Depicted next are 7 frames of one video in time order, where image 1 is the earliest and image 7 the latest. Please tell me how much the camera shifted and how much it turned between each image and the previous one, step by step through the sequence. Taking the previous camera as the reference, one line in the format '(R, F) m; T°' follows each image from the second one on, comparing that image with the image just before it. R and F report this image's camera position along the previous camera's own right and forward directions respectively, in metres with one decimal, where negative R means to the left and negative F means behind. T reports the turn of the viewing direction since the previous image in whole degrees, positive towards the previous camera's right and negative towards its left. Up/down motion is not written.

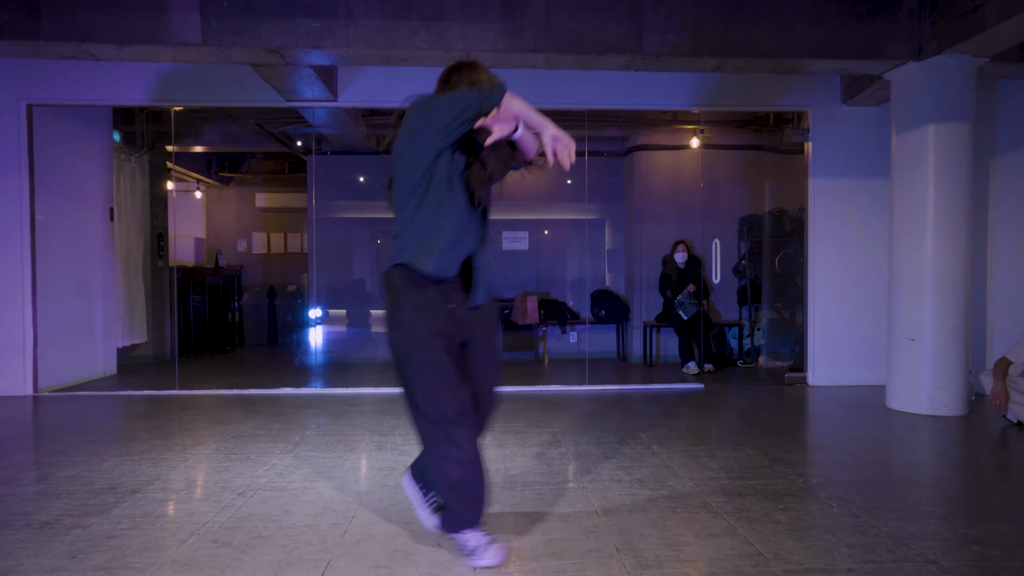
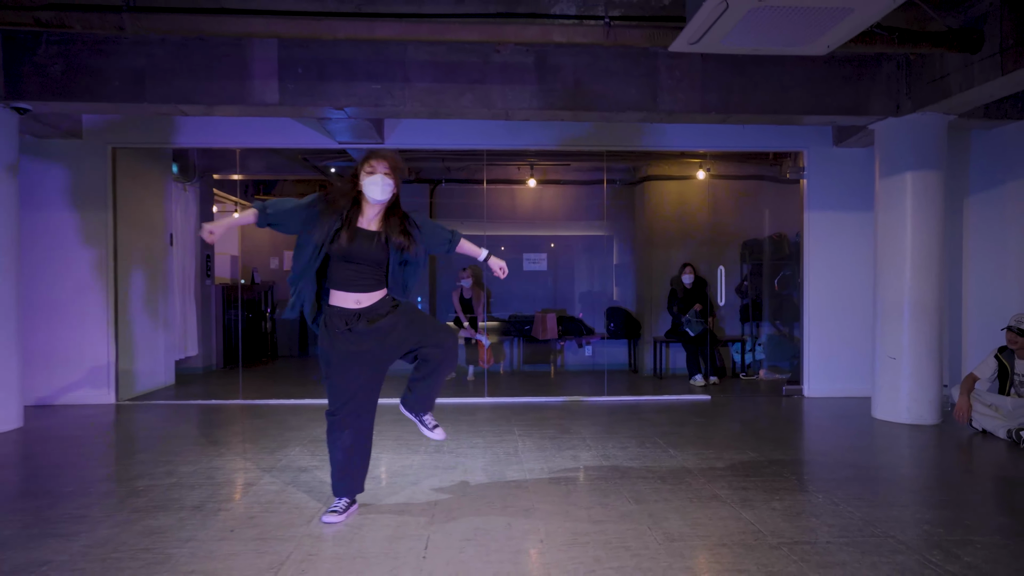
(-0.3, -0.7) m; 0°
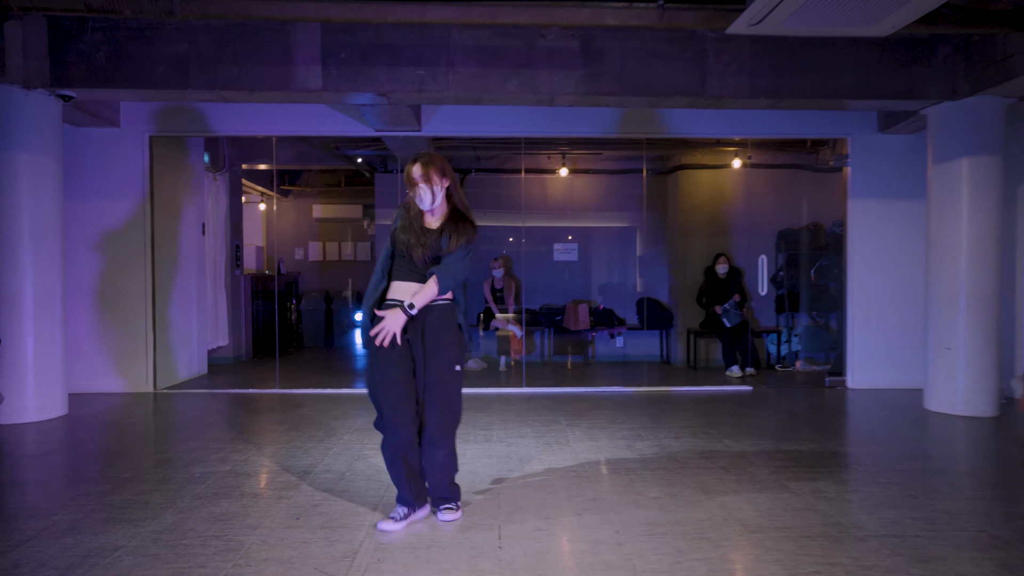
(-0.3, +0.1) m; -1°
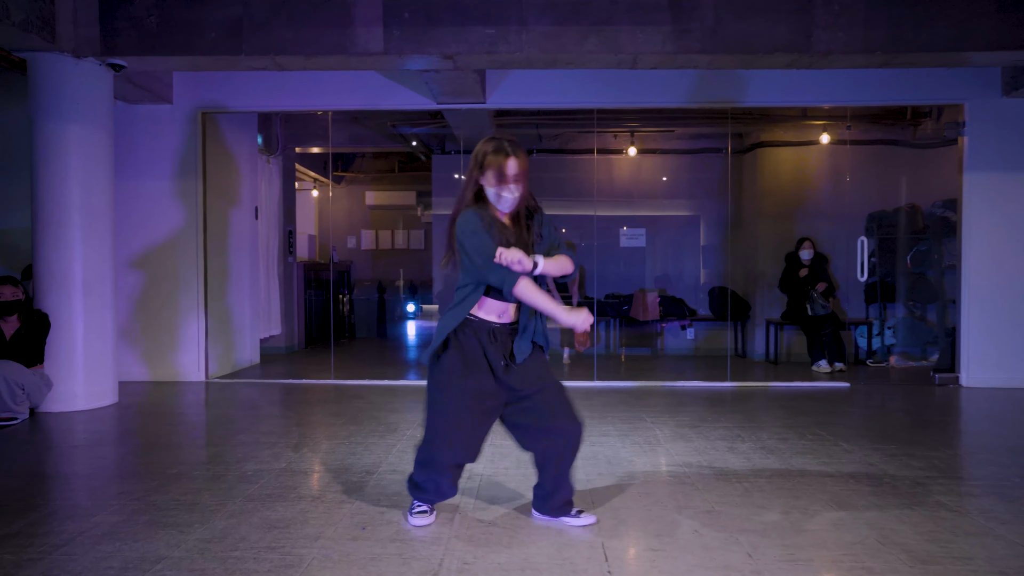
(-0.2, +0.5) m; -4°
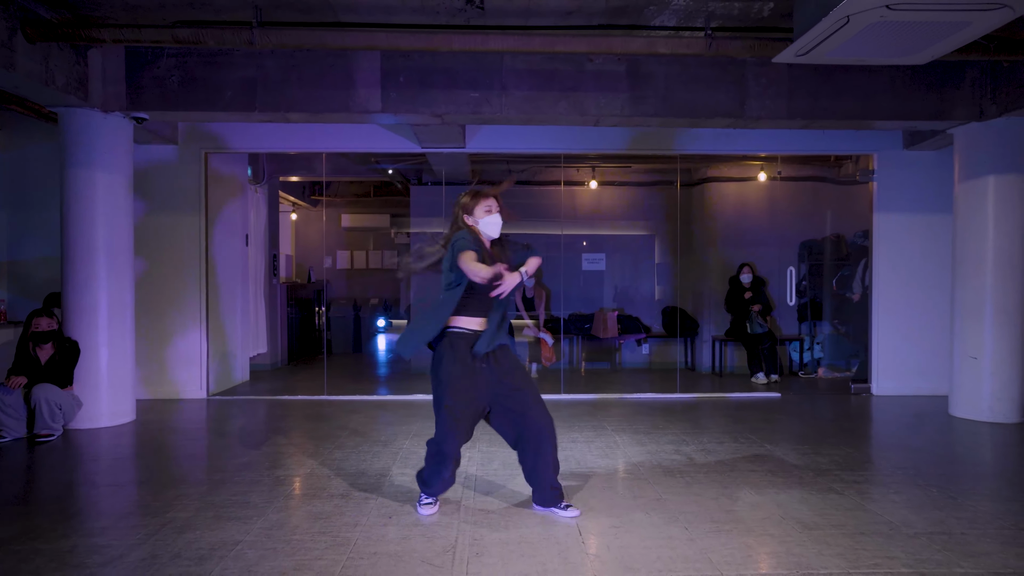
(-0.2, -0.8) m; +4°
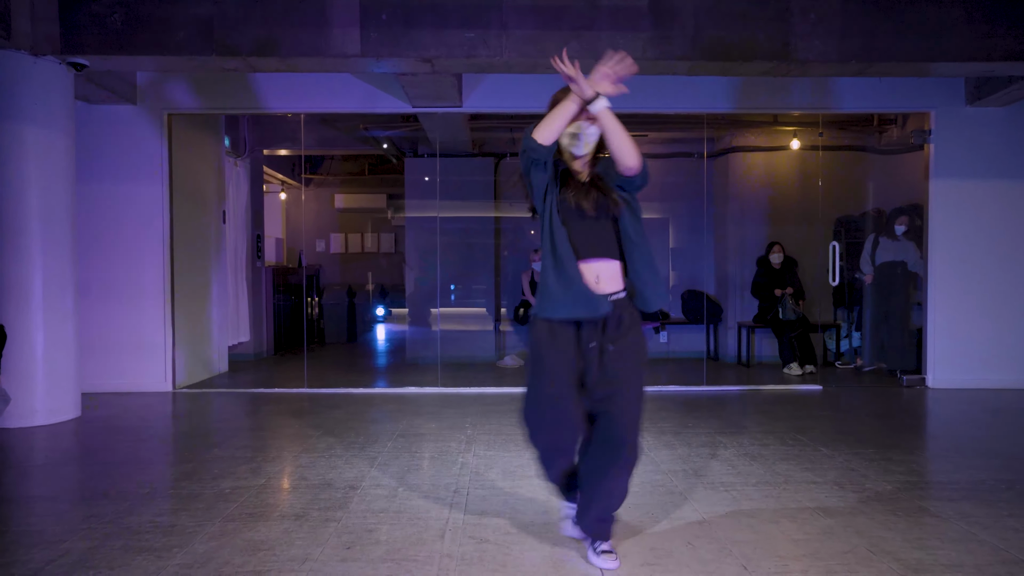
(0.0, +0.8) m; -1°
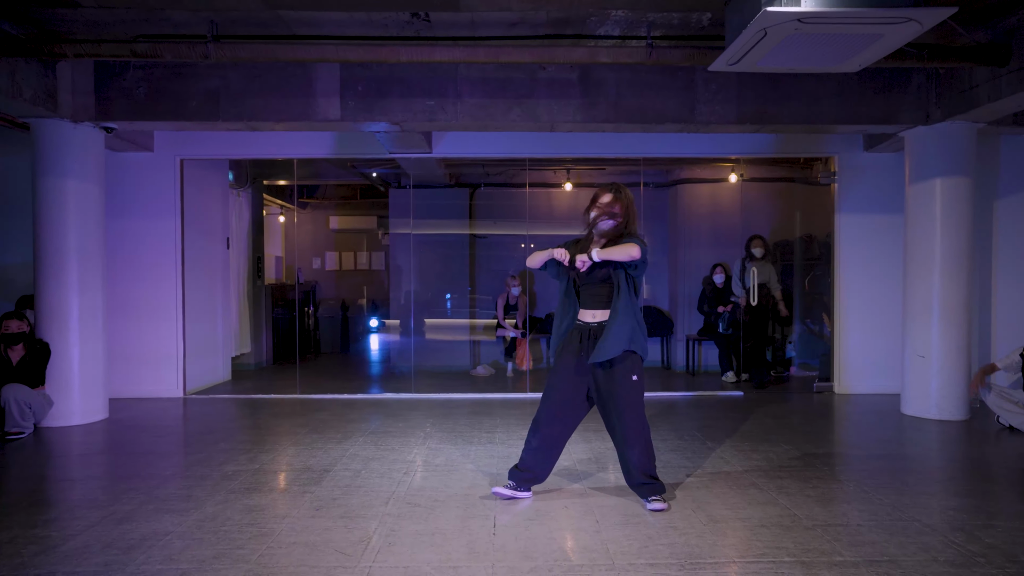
(+0.4, -1.0) m; 0°
